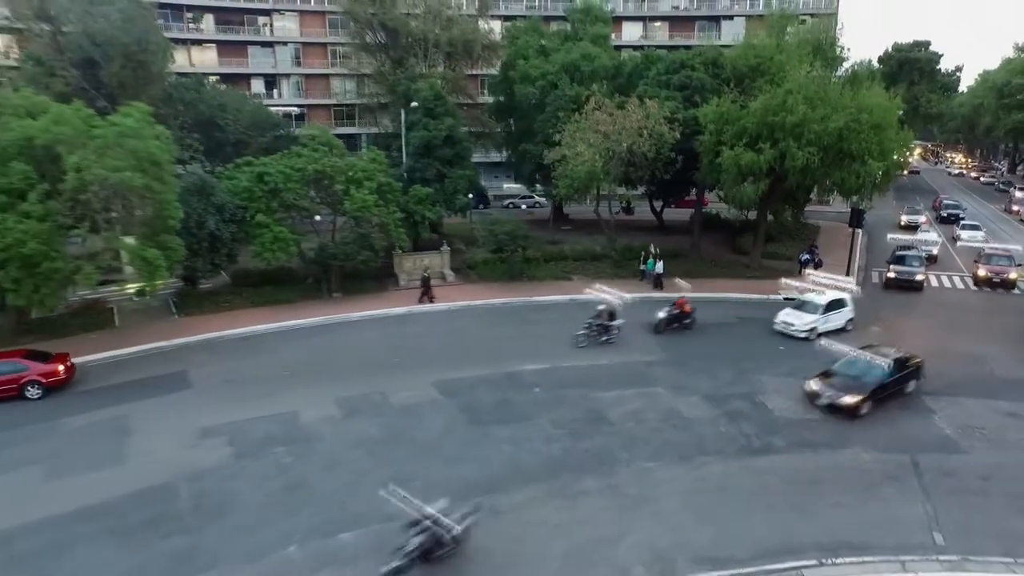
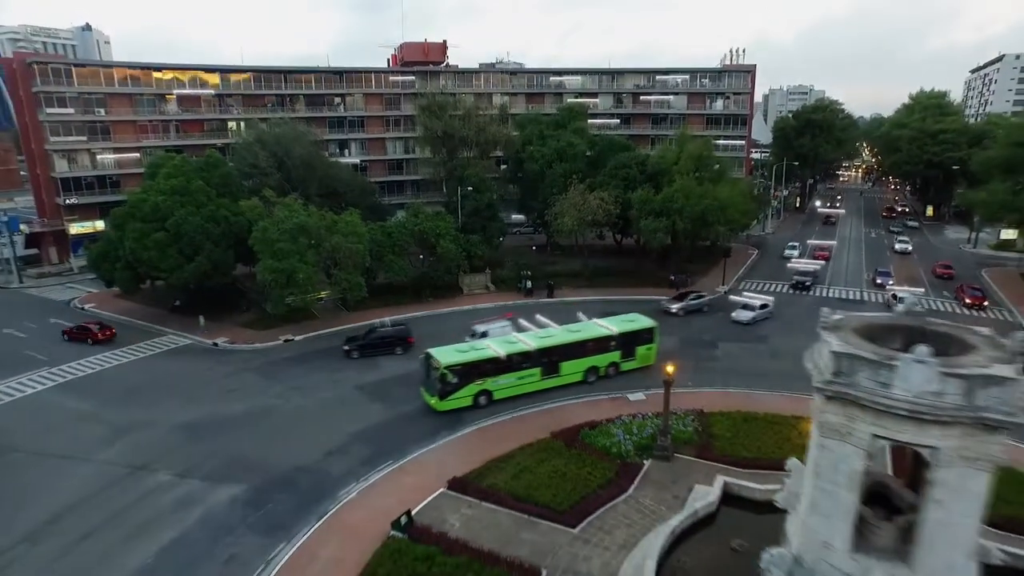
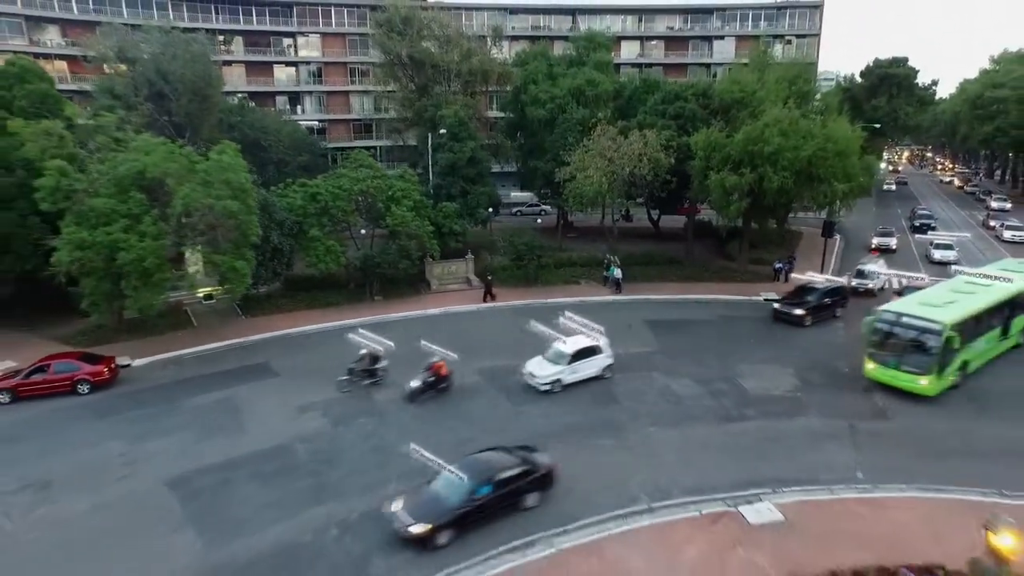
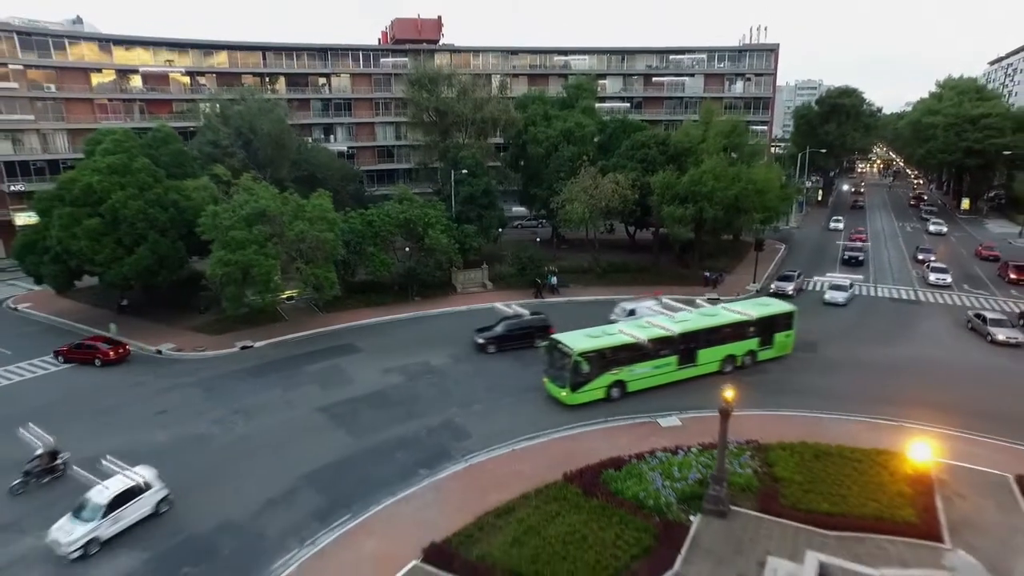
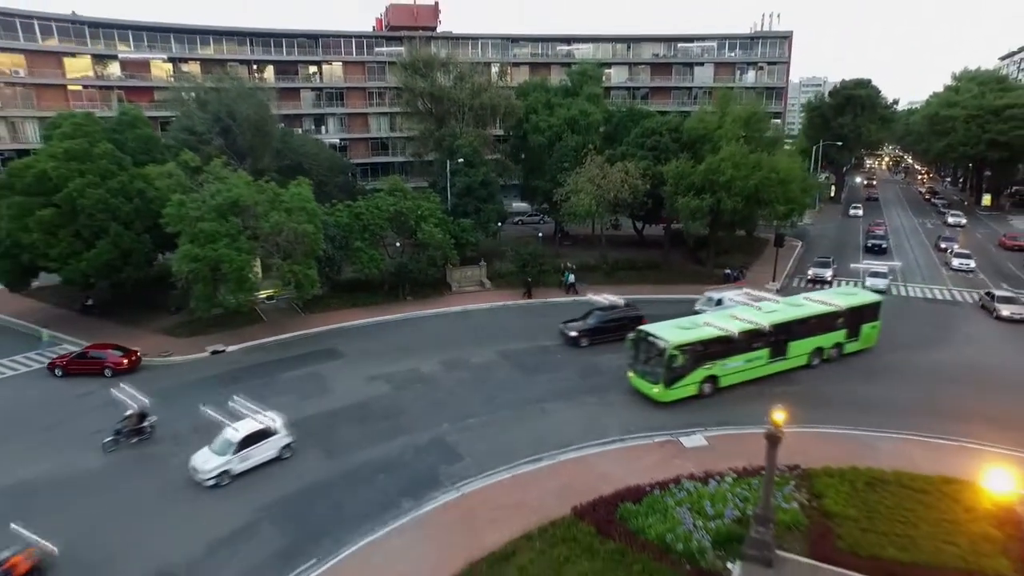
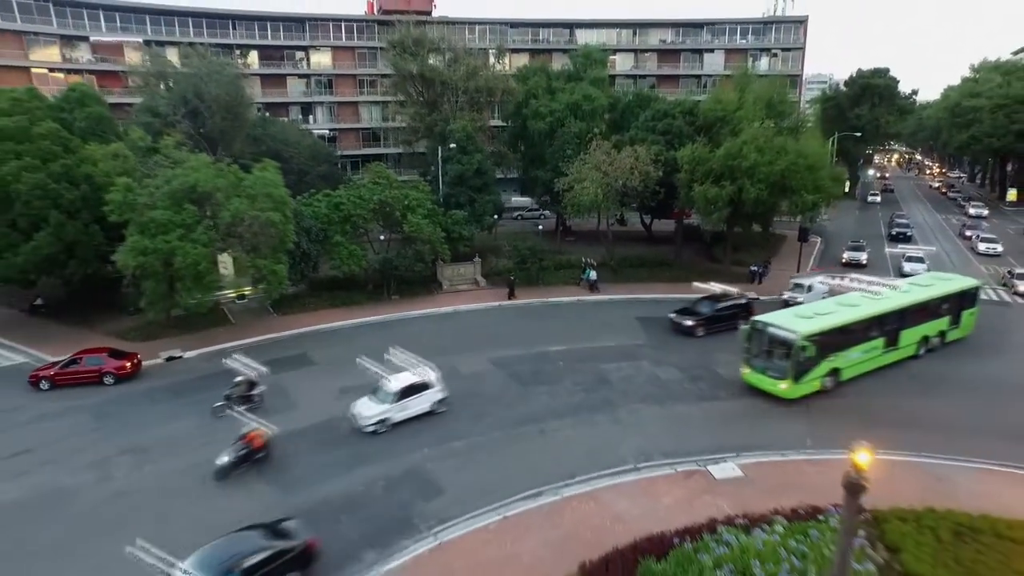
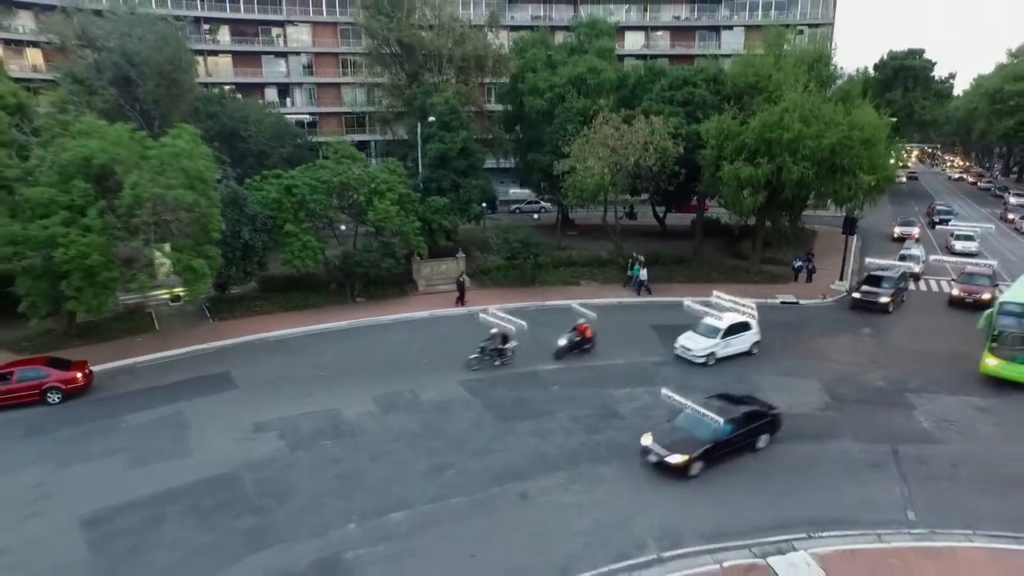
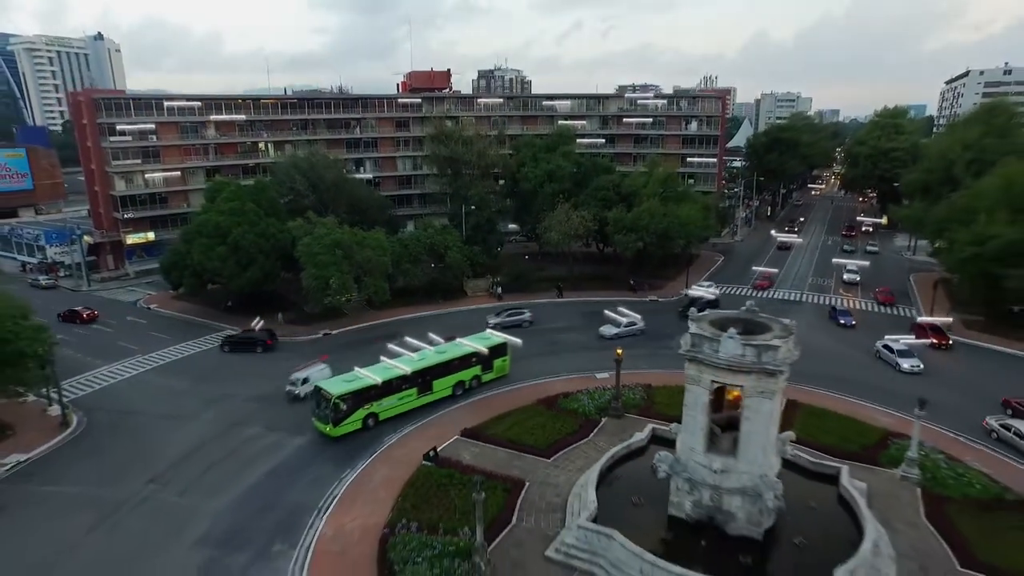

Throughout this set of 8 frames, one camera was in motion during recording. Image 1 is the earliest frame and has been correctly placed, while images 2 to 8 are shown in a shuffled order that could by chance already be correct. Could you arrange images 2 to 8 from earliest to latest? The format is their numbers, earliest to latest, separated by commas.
7, 3, 6, 5, 4, 2, 8
